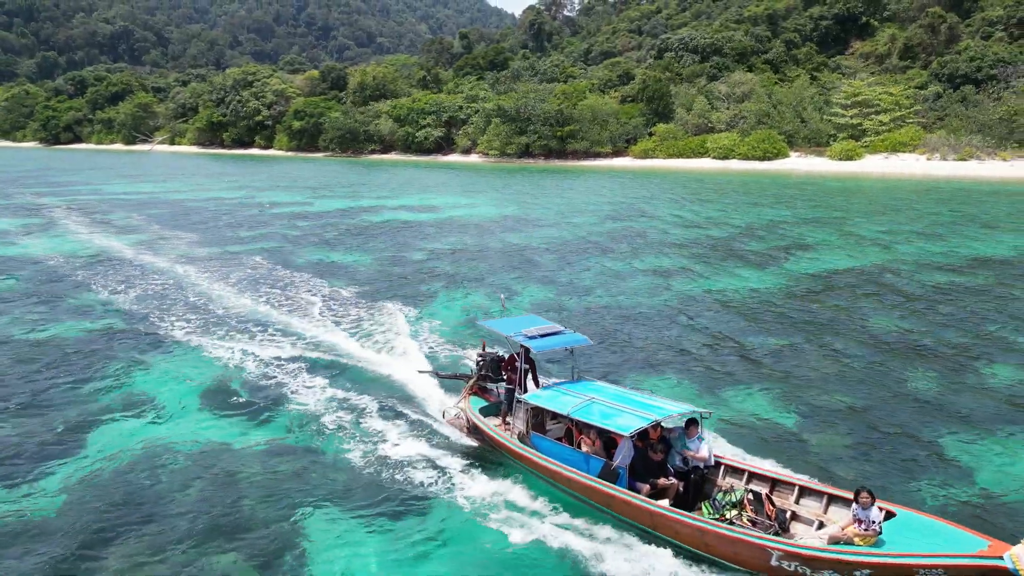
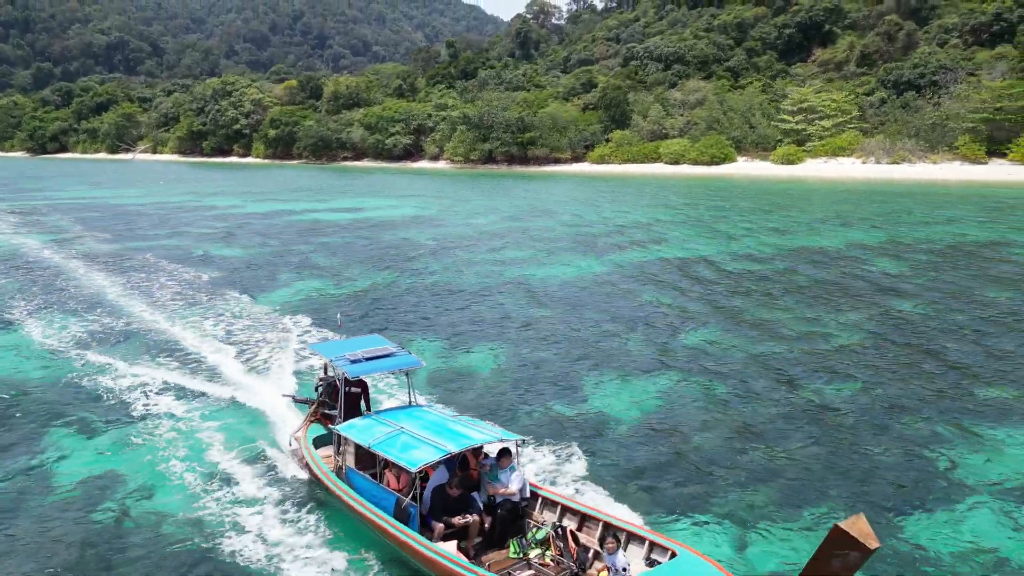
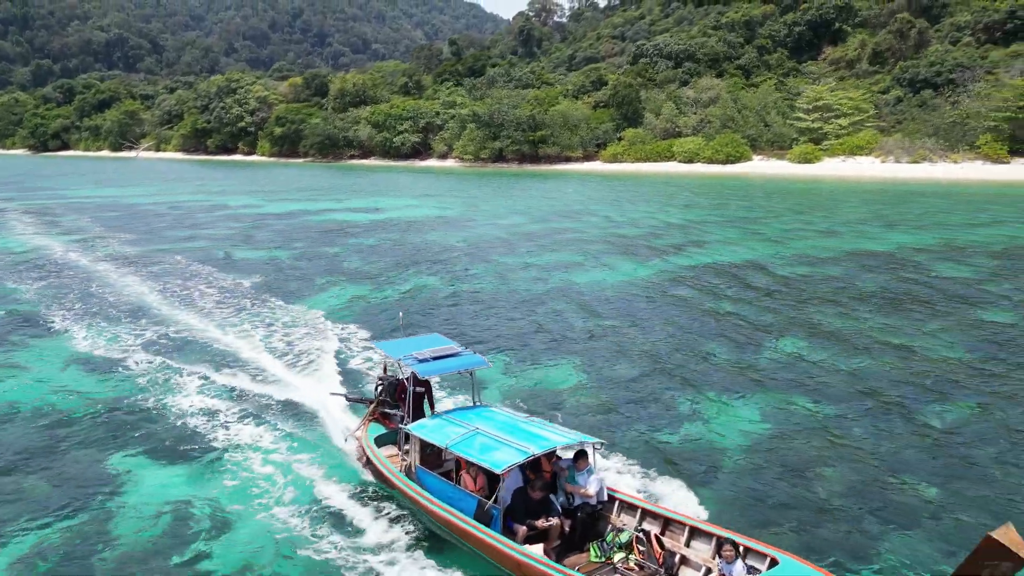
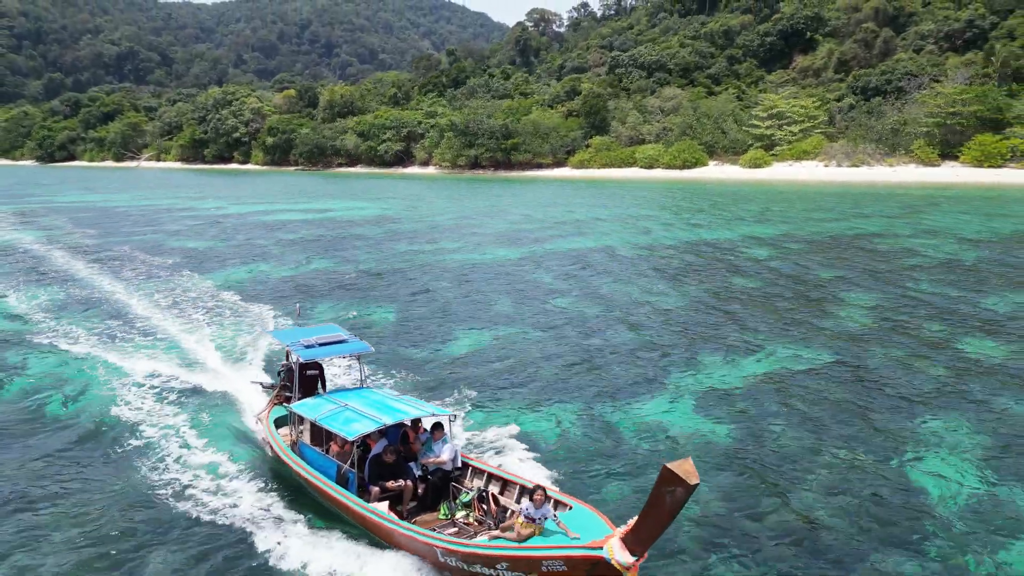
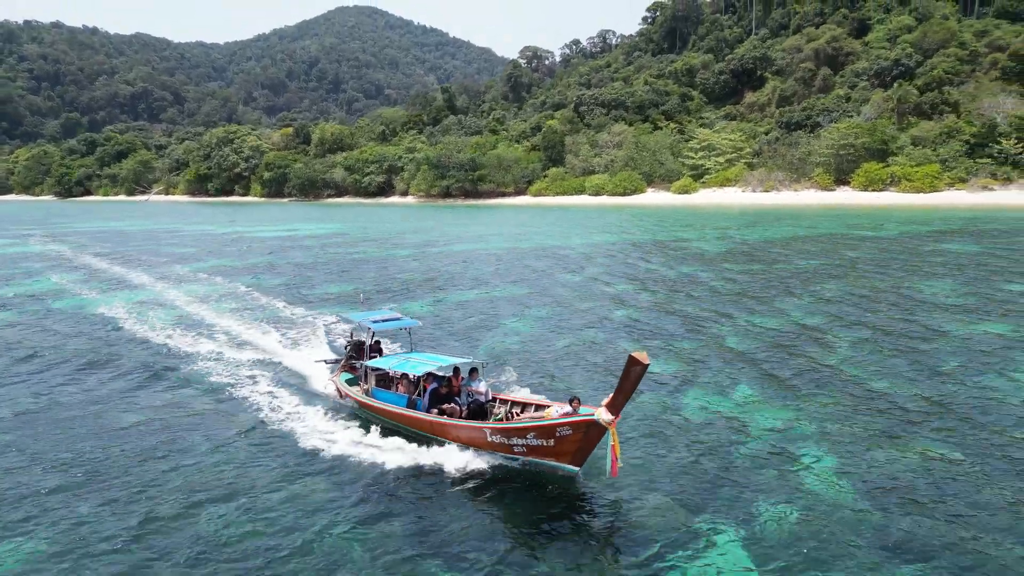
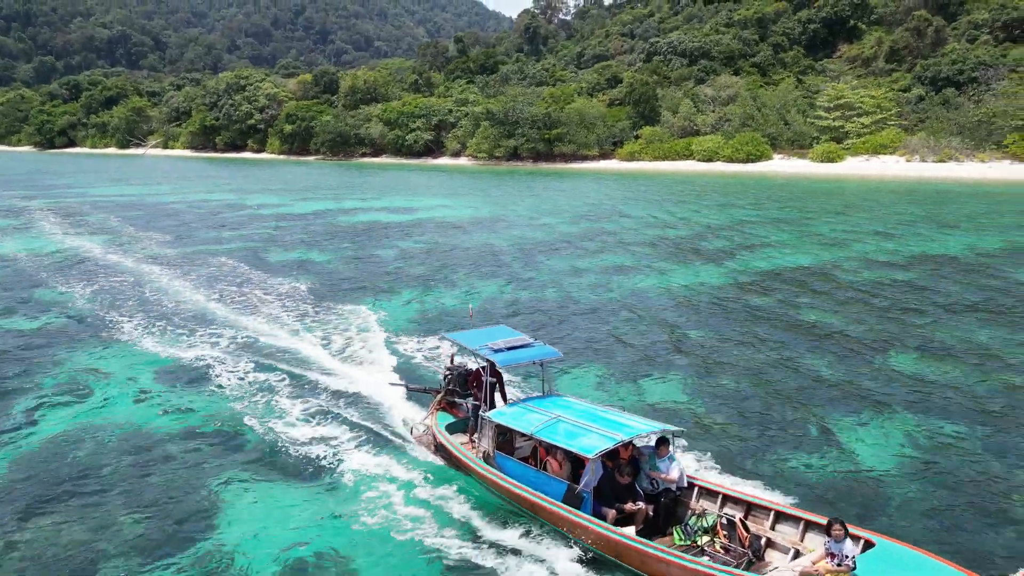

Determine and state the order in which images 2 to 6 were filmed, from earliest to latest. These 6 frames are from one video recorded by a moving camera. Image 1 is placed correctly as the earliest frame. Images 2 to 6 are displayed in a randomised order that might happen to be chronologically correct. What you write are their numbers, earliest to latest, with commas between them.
6, 3, 2, 4, 5
